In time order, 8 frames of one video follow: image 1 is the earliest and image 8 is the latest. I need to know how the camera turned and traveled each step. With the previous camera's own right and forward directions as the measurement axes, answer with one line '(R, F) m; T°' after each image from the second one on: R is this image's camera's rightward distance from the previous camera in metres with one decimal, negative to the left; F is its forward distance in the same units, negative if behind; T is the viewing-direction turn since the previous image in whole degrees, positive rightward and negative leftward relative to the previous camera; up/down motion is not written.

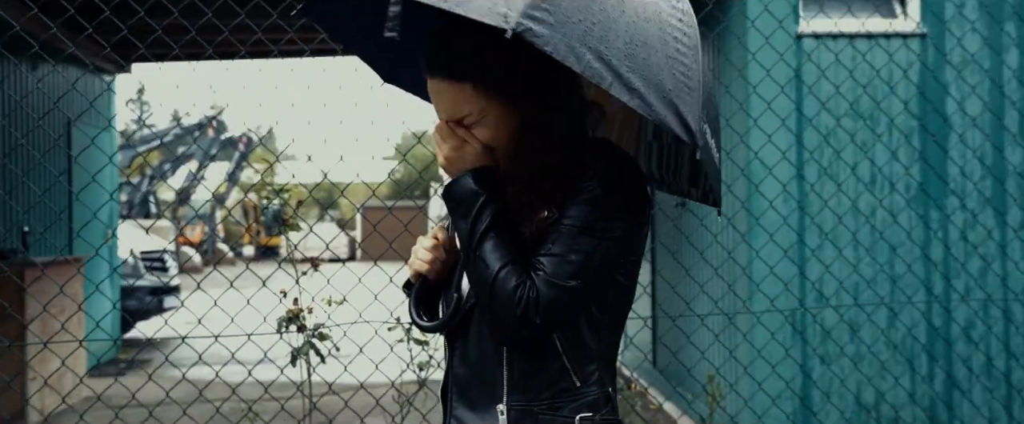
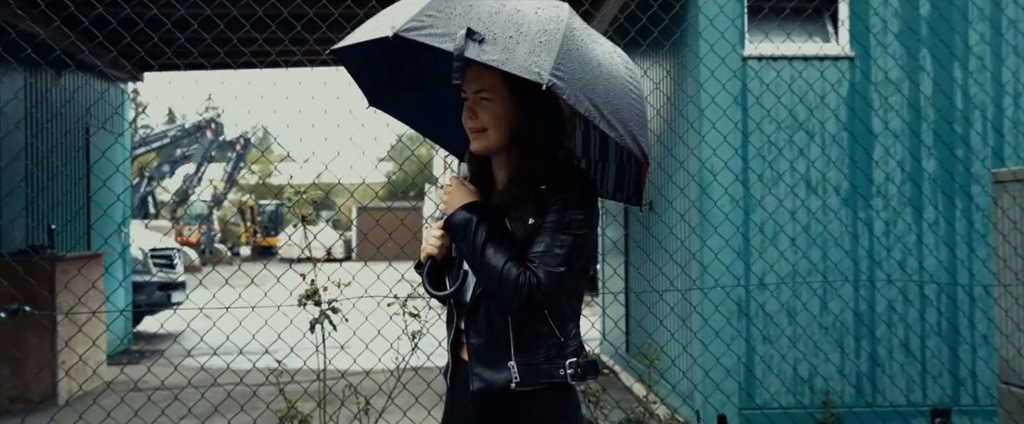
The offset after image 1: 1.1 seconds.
(+0.1, -0.5) m; +1°
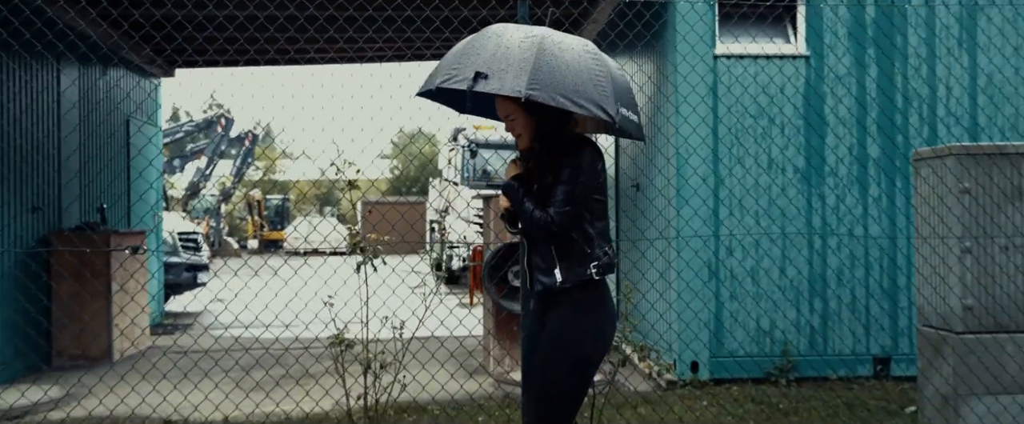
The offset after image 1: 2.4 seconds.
(0.0, -0.6) m; 0°
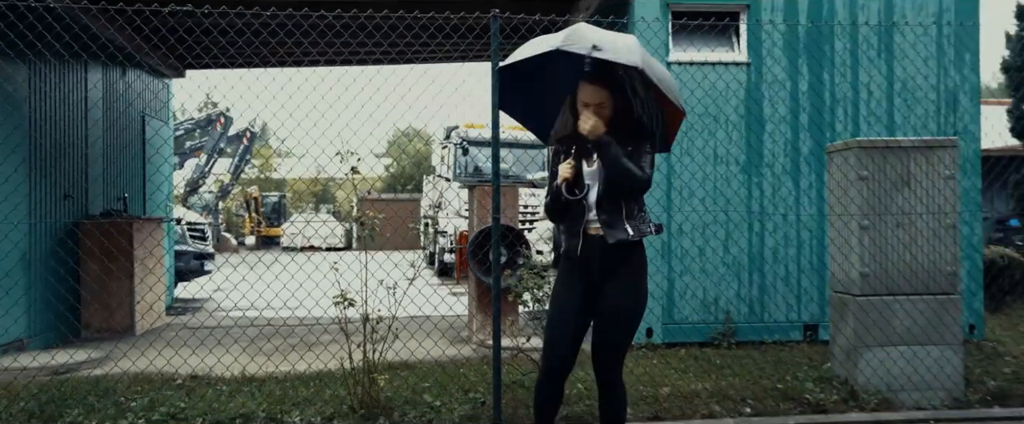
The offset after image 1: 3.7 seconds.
(+0.1, -0.6) m; +1°
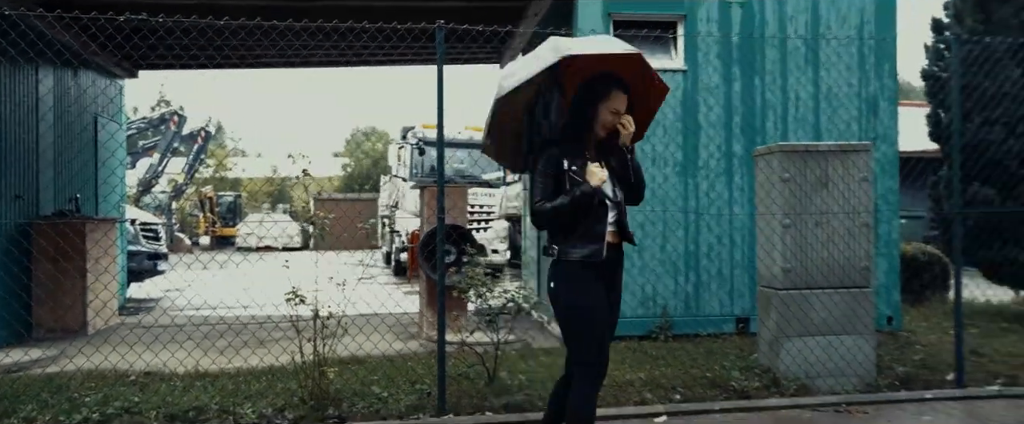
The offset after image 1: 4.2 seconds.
(+0.1, -0.2) m; +3°
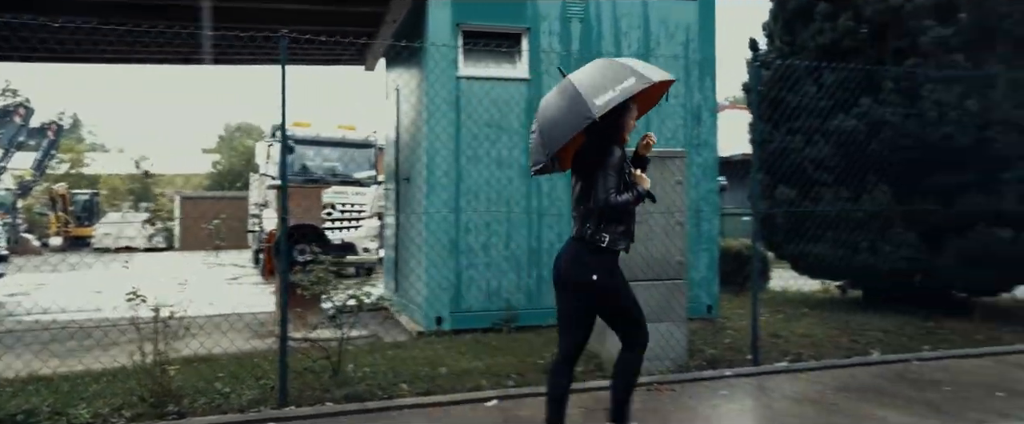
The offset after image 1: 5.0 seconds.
(+0.3, -0.4) m; +9°
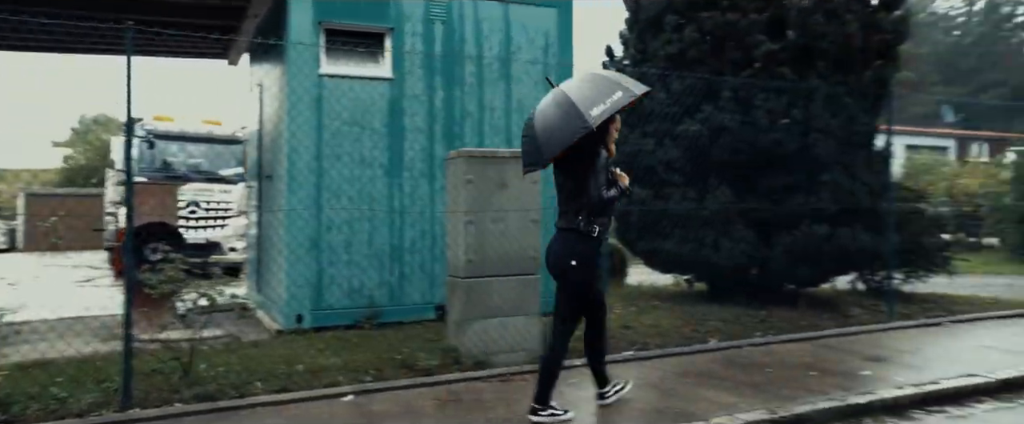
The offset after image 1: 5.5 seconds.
(+0.2, -0.2) m; +9°
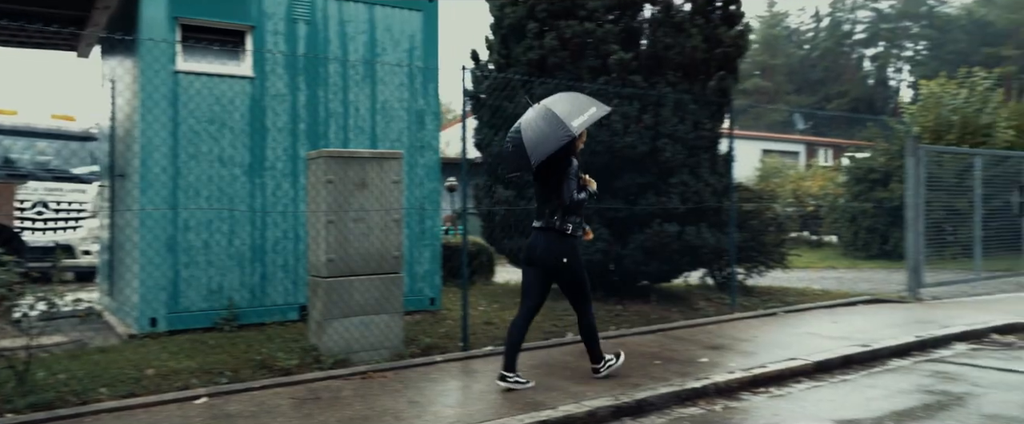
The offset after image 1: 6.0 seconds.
(+0.3, -0.2) m; +9°
